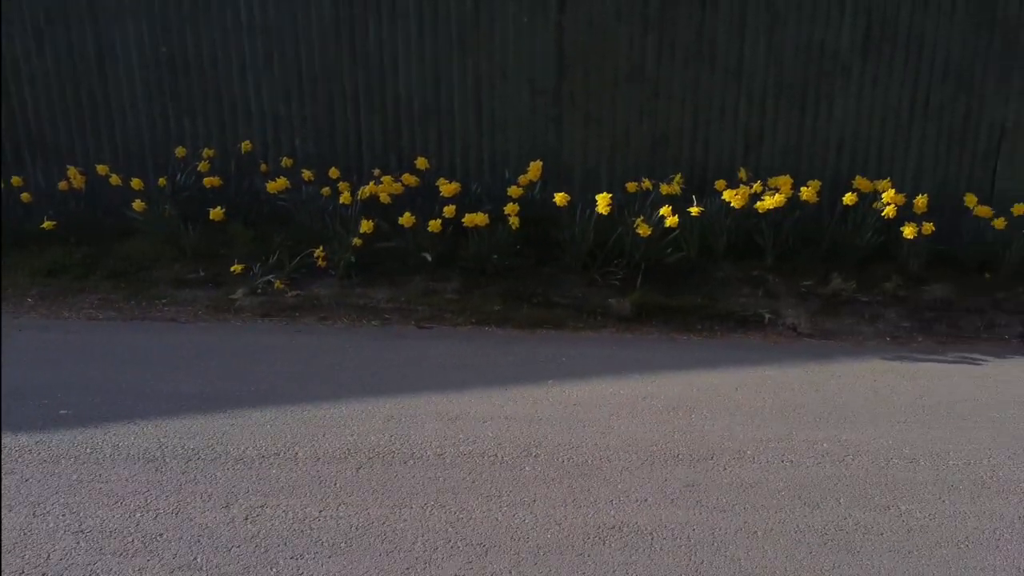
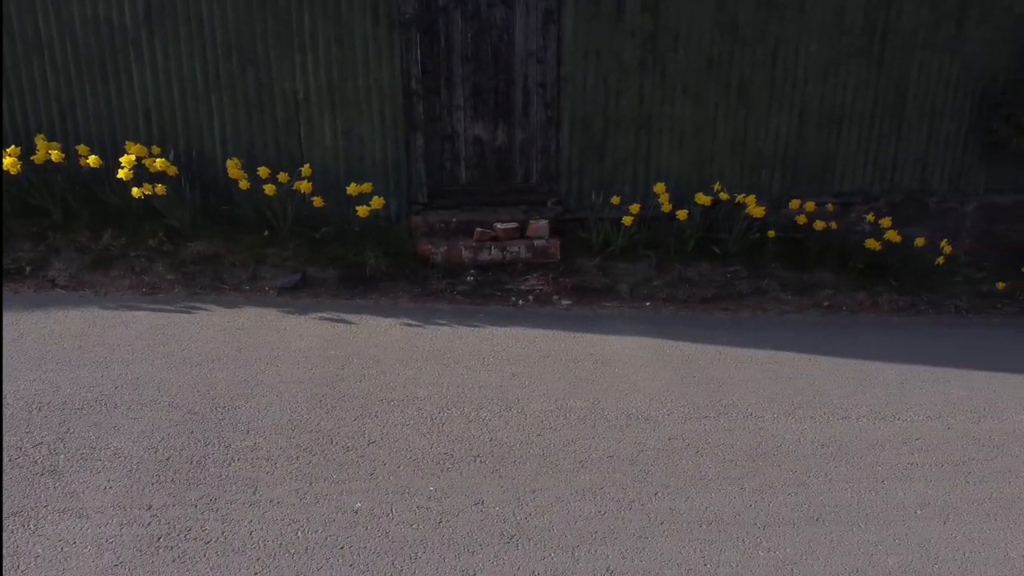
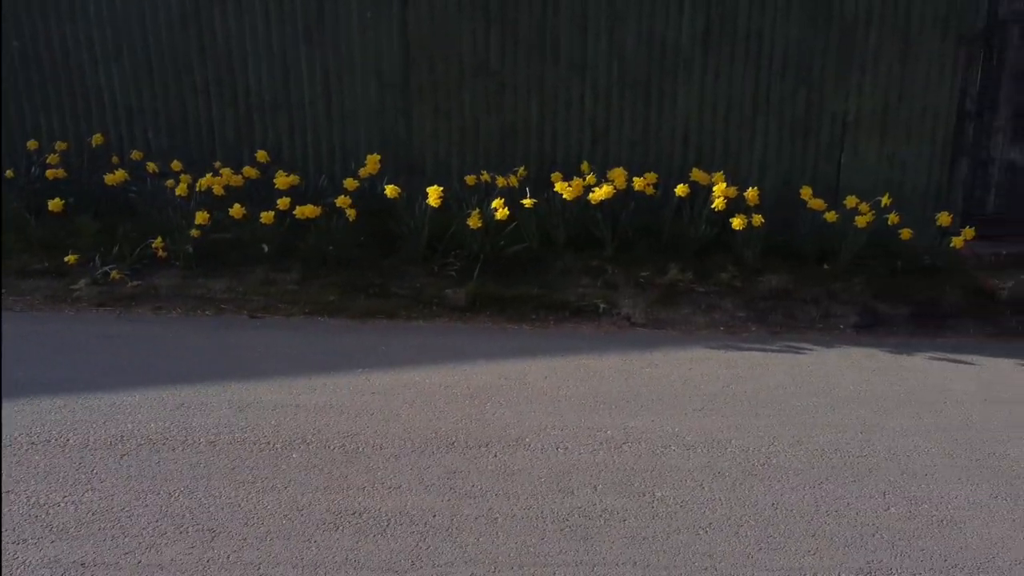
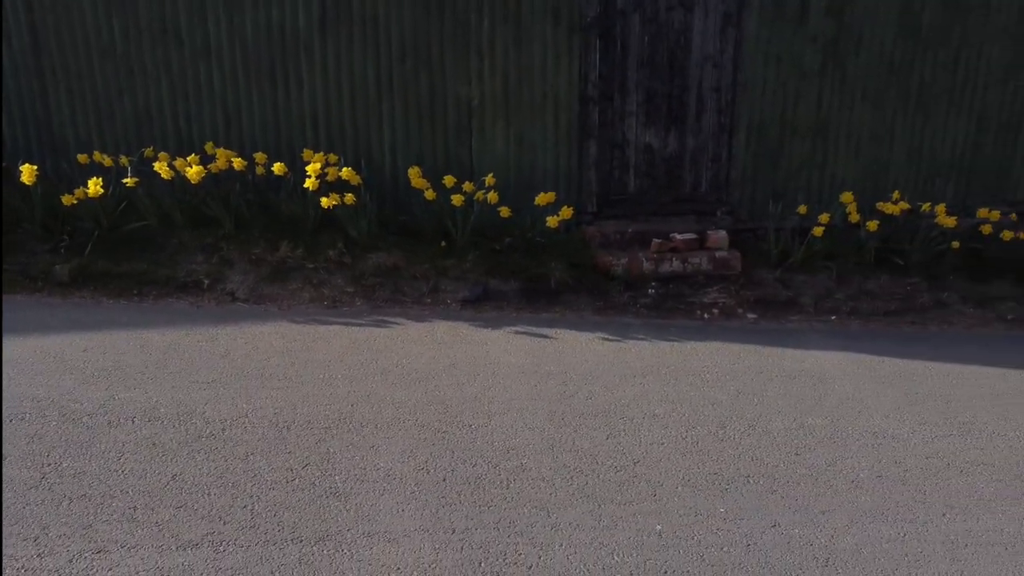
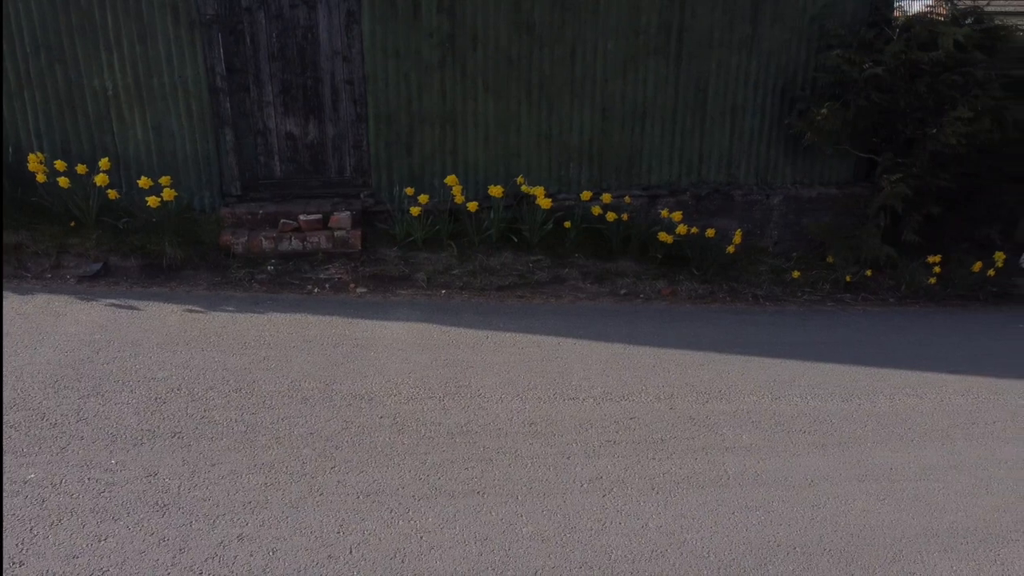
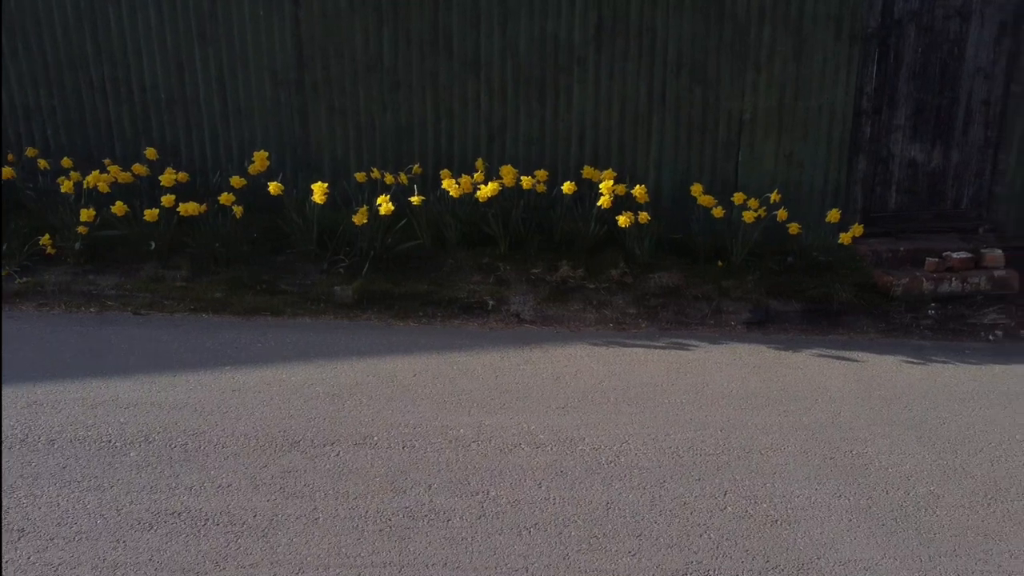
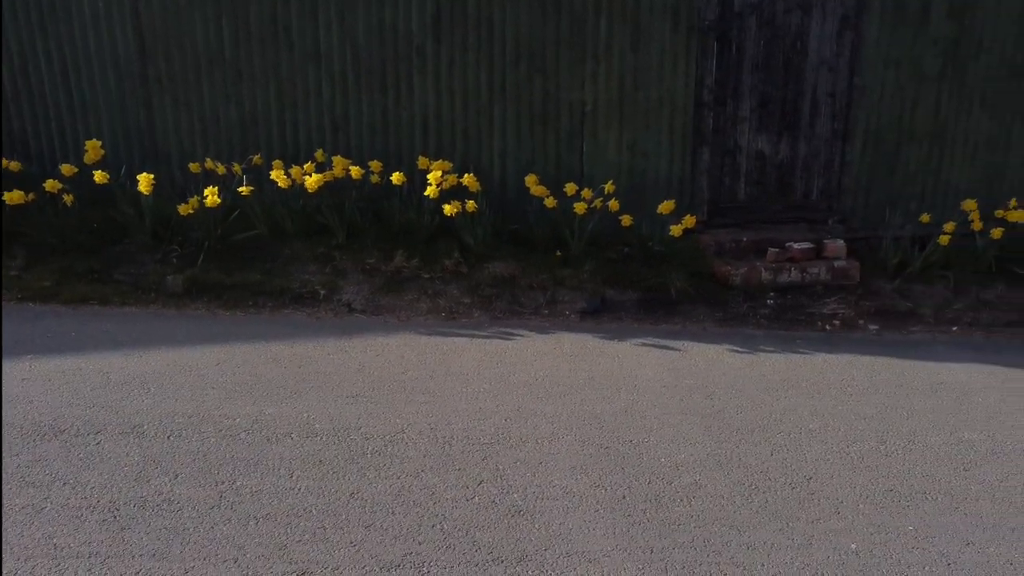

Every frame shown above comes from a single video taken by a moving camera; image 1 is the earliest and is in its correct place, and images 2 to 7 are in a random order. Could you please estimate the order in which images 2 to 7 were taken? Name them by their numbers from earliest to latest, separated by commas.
3, 6, 7, 4, 2, 5
